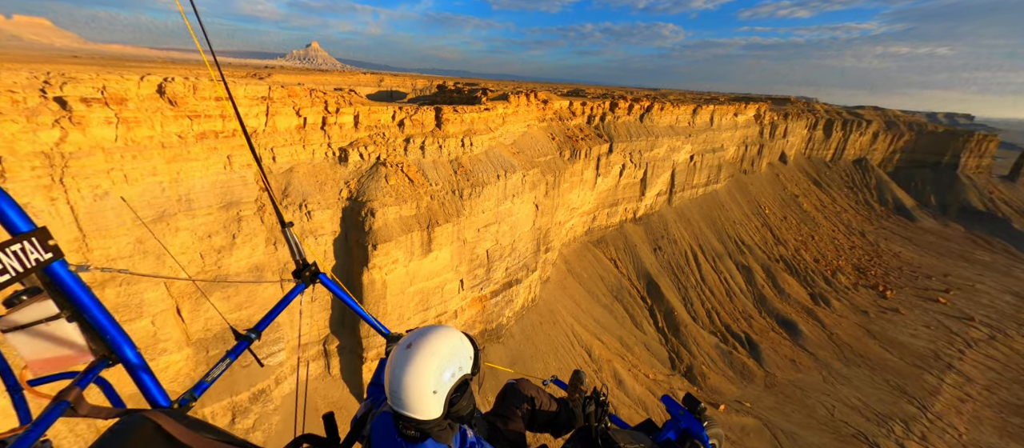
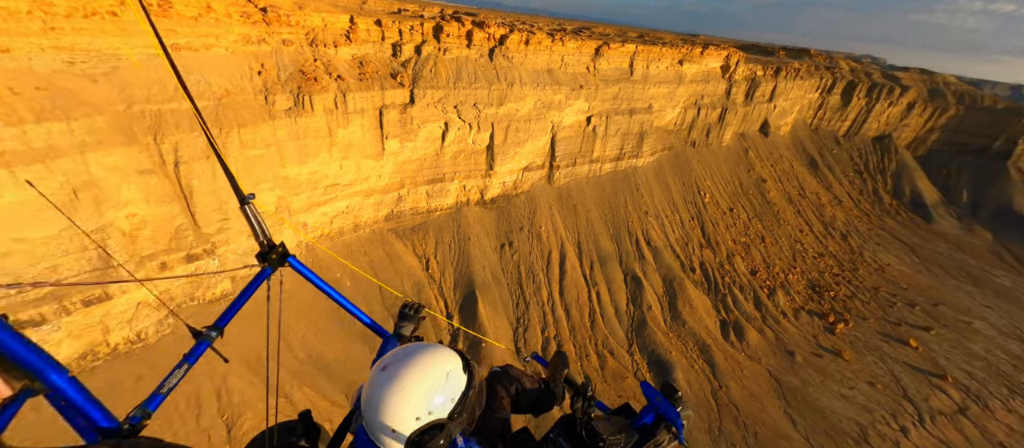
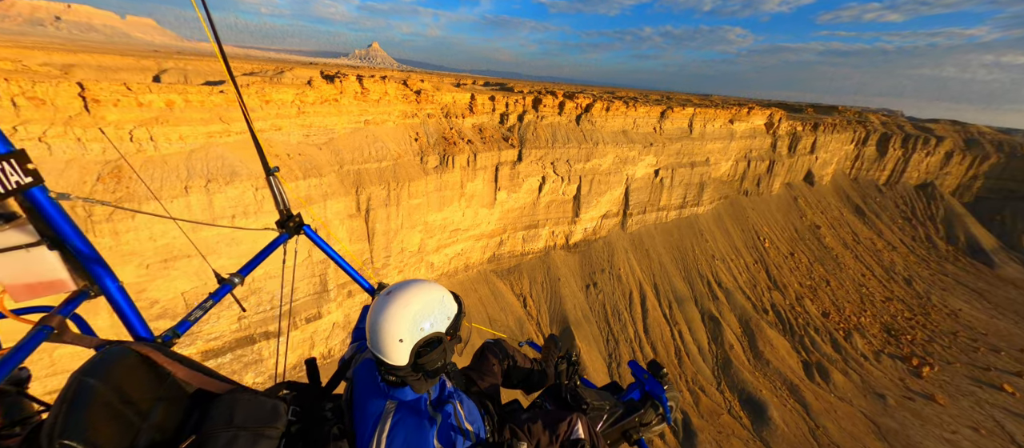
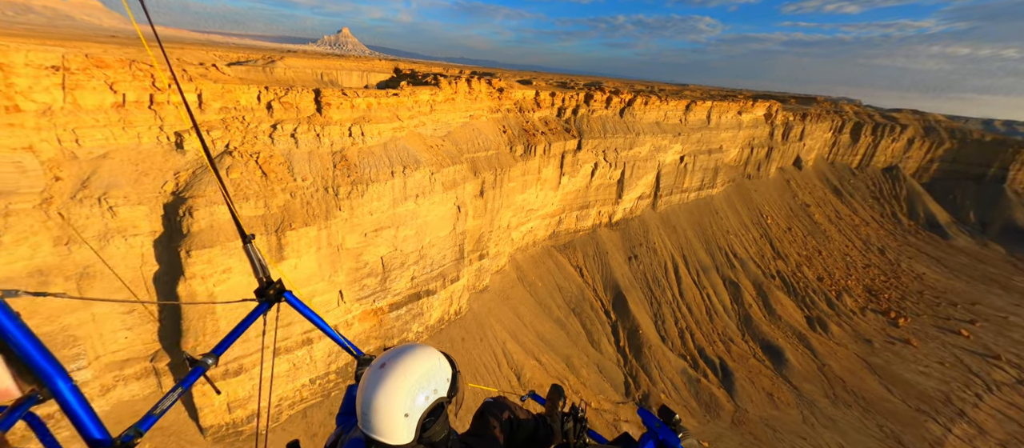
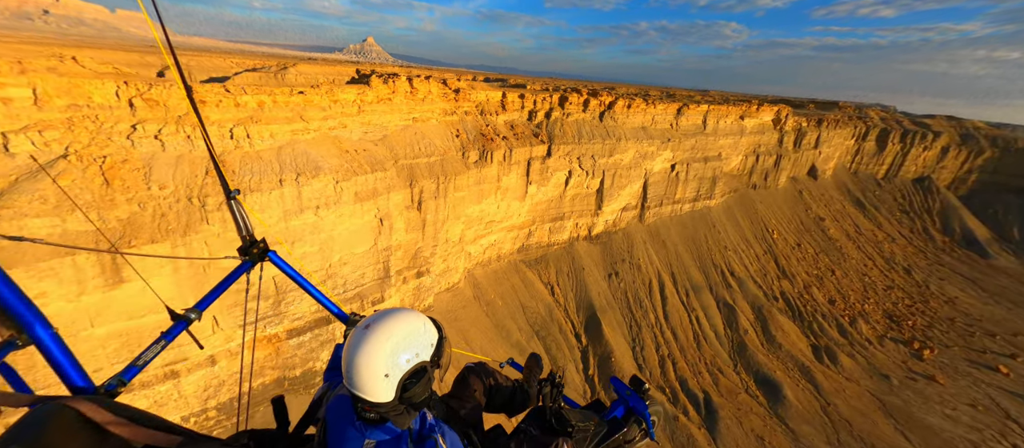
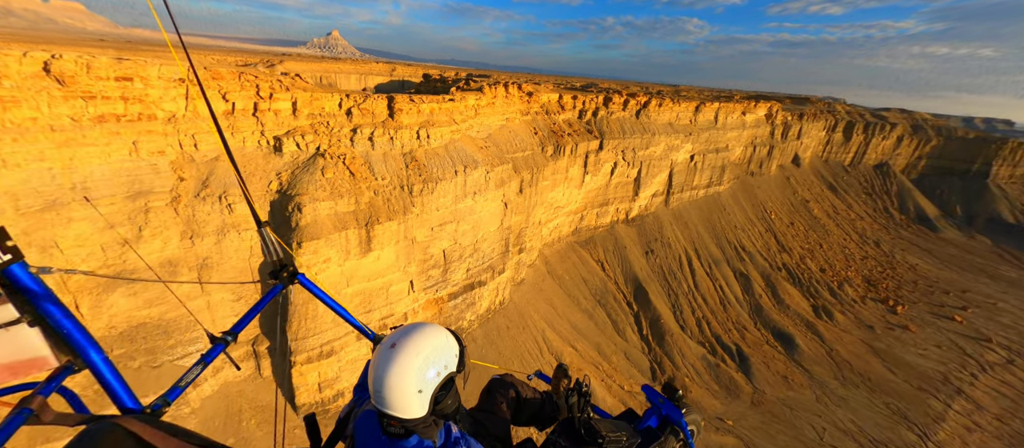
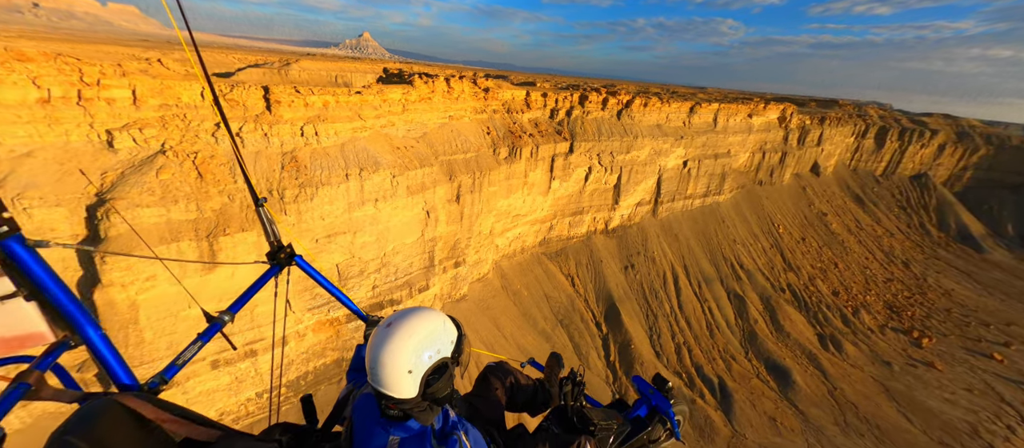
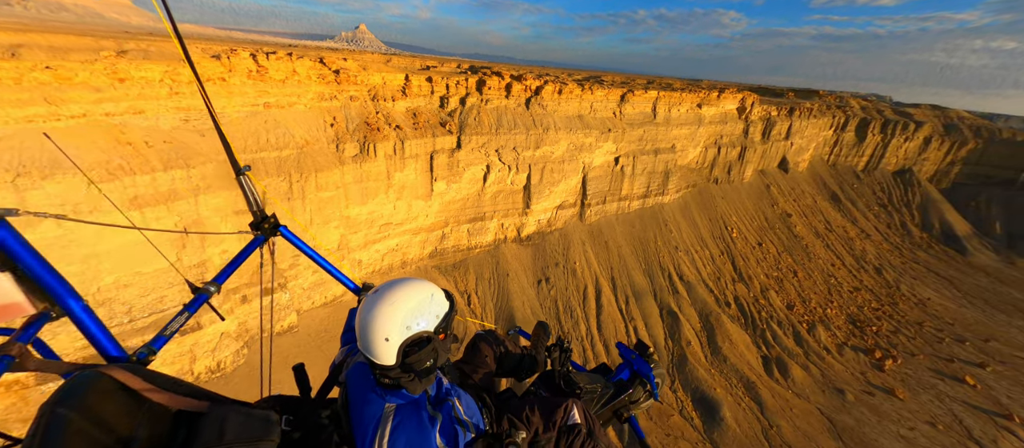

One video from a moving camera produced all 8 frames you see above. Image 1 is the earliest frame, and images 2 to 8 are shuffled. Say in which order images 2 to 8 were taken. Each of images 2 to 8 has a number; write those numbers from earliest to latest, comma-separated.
6, 4, 7, 5, 3, 8, 2
